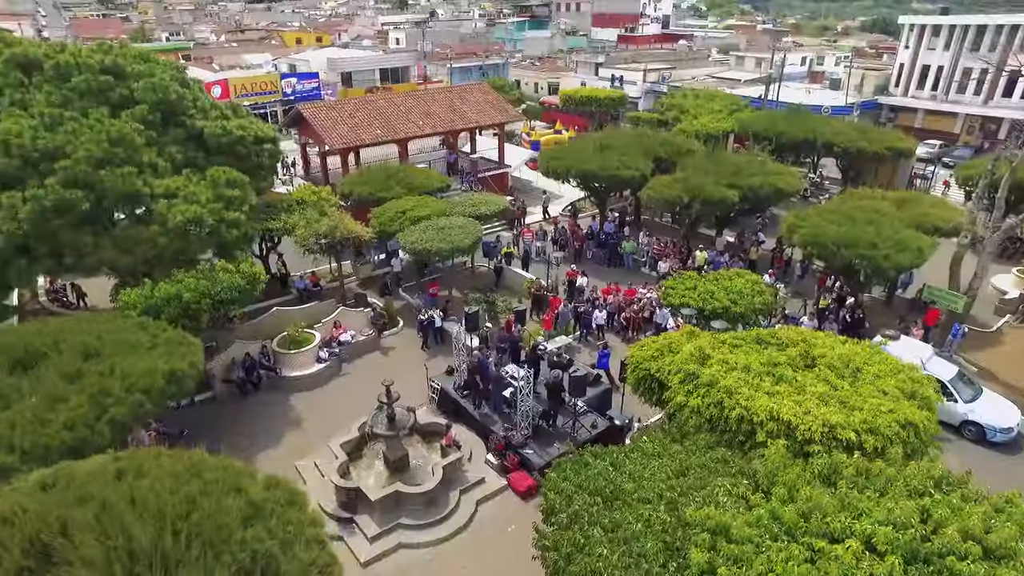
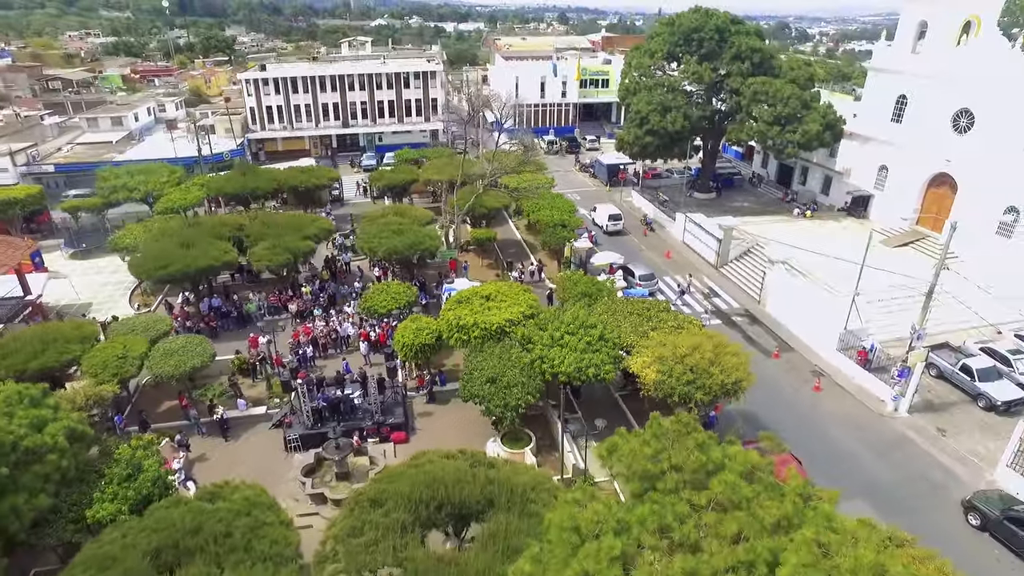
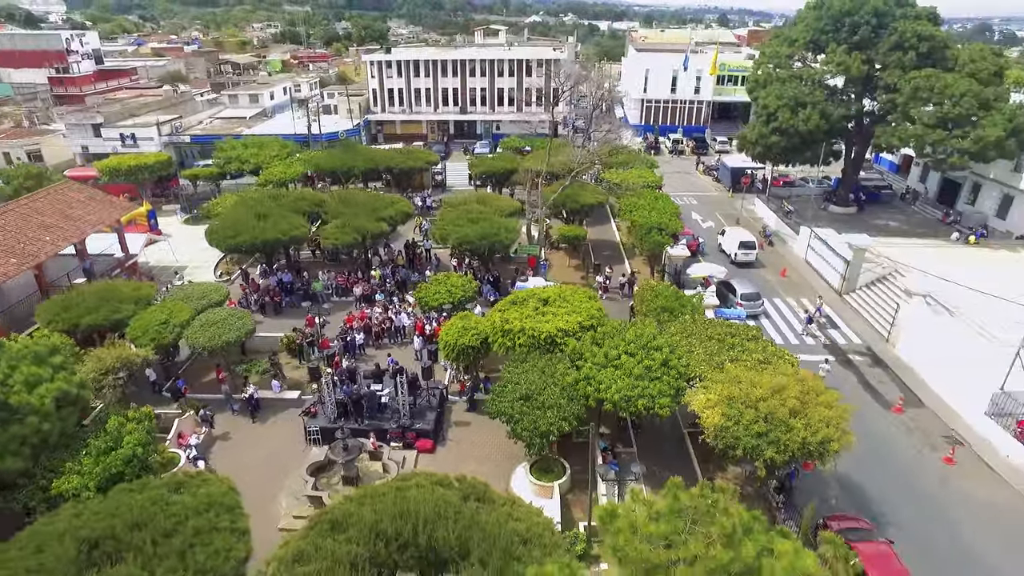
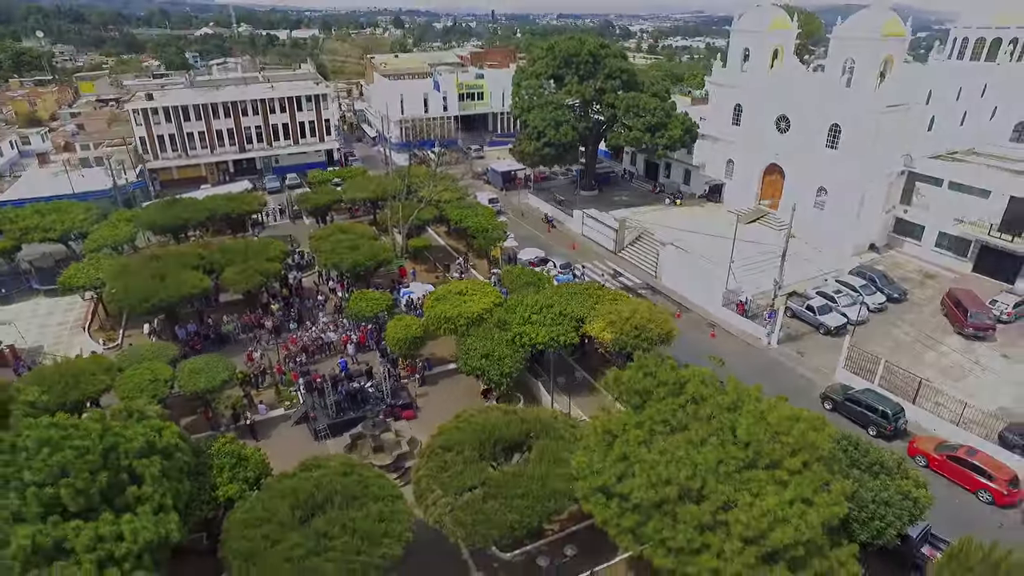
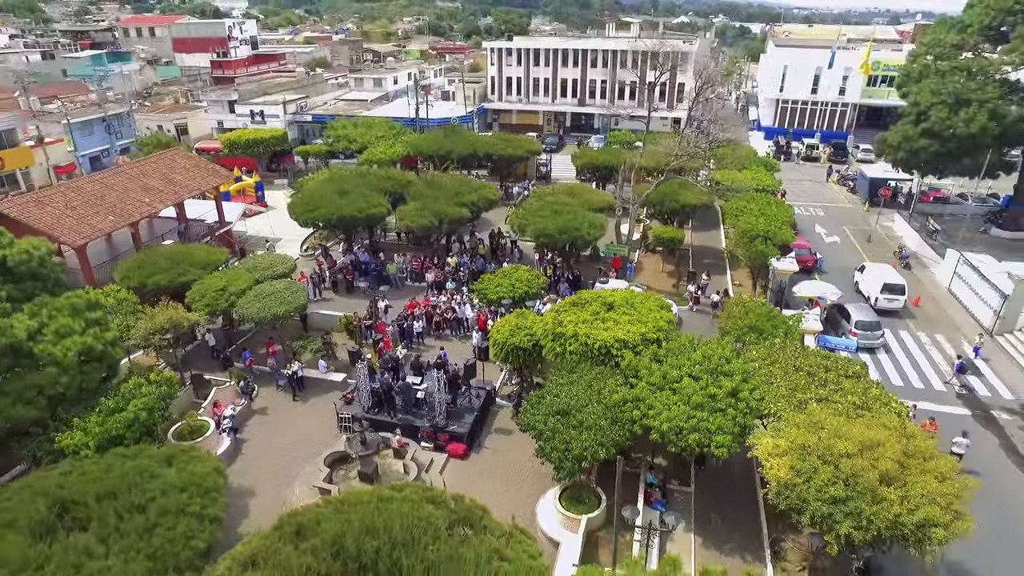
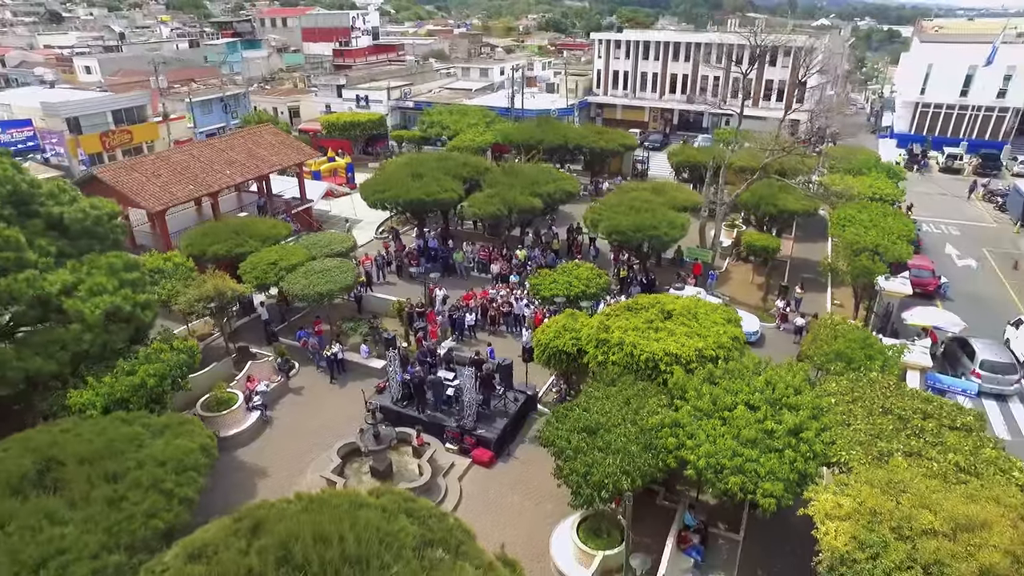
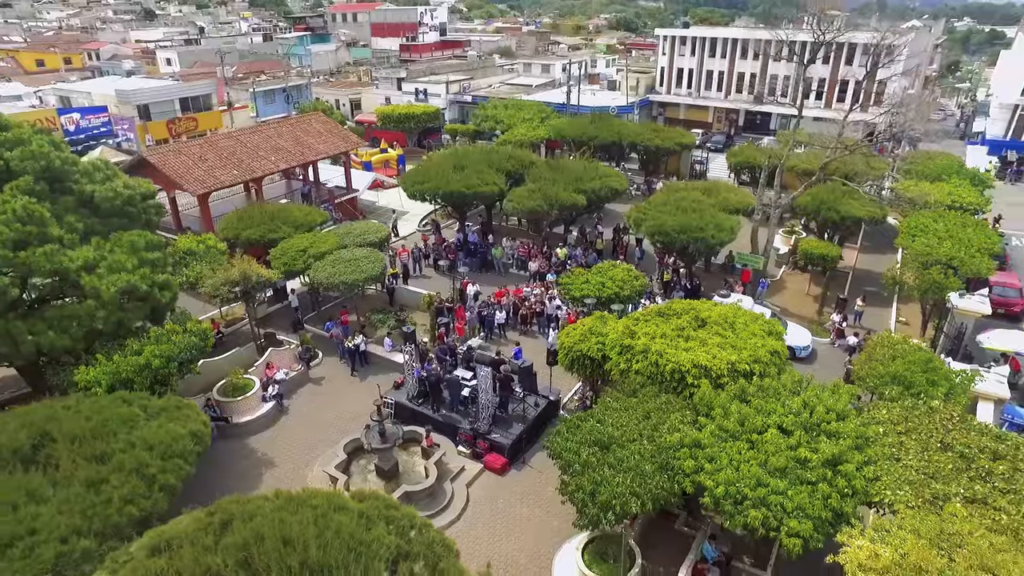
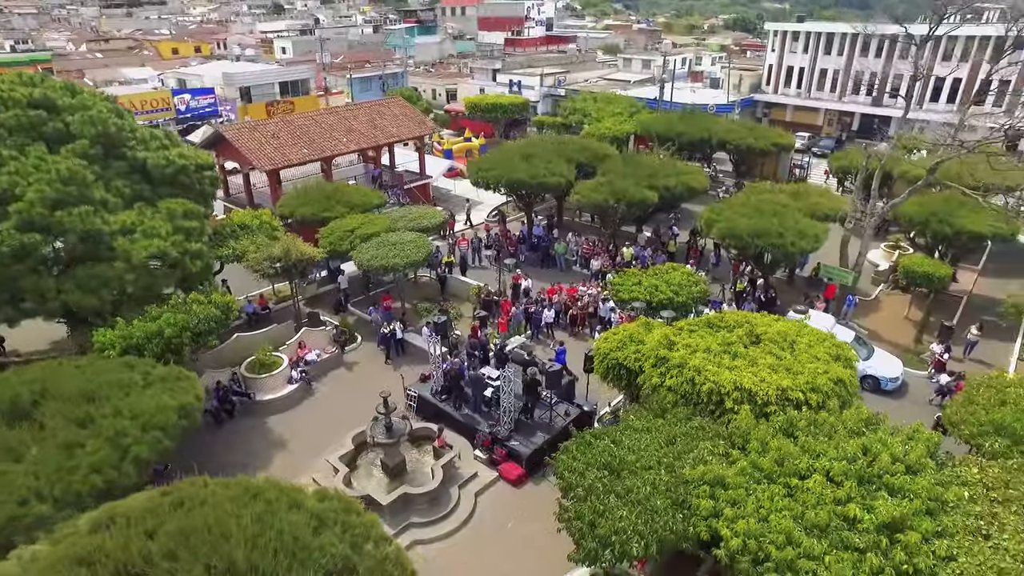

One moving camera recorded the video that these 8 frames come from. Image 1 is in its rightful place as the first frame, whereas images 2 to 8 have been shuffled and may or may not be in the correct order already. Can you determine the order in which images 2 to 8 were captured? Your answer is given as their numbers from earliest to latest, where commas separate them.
8, 7, 6, 5, 3, 2, 4
